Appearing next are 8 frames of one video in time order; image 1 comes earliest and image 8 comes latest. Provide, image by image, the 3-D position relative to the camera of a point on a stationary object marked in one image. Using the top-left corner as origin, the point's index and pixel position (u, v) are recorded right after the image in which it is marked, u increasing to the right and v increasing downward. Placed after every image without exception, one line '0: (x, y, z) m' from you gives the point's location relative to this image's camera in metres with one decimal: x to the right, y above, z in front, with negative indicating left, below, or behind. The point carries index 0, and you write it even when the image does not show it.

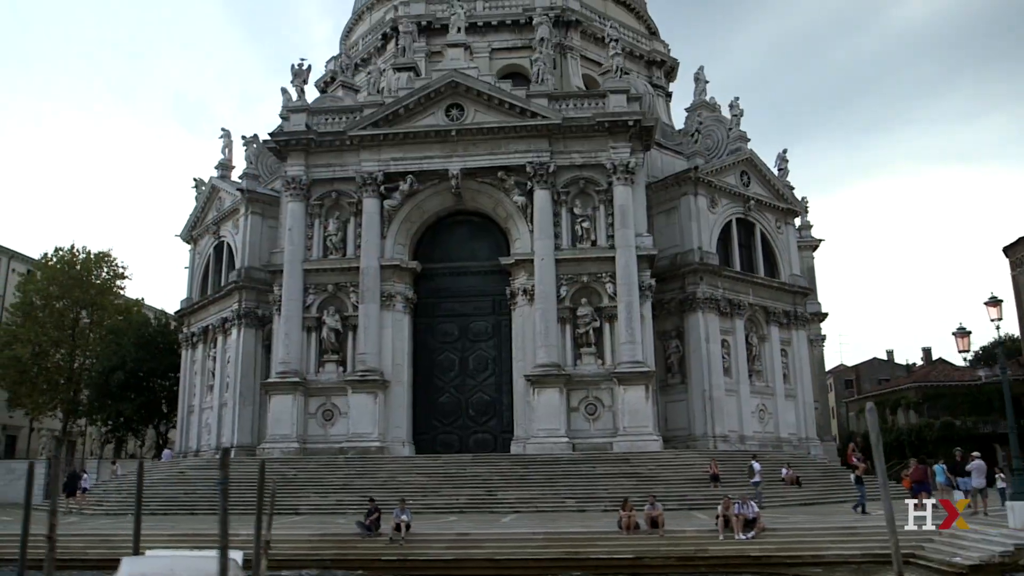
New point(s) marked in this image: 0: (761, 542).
0: (+4.1, -4.2, +13.3) m
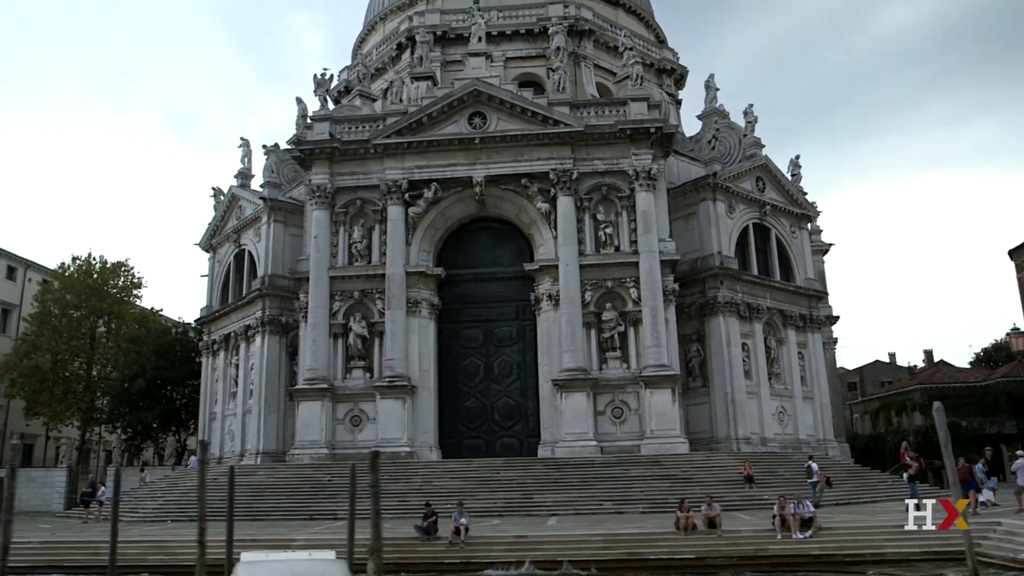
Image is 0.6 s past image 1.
0: (+5.2, -4.3, +13.7) m
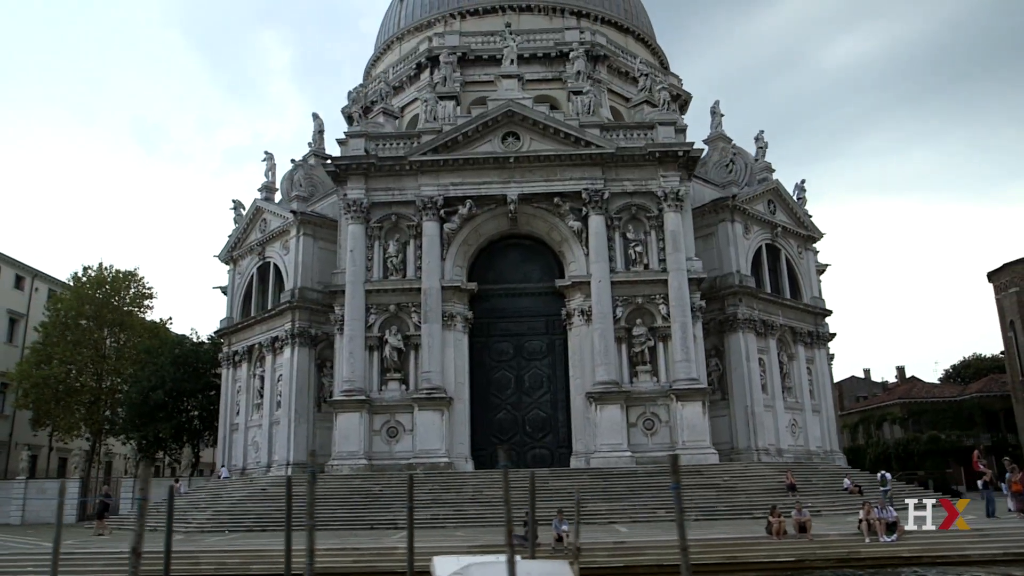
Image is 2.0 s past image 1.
0: (+7.2, -4.6, +14.9) m
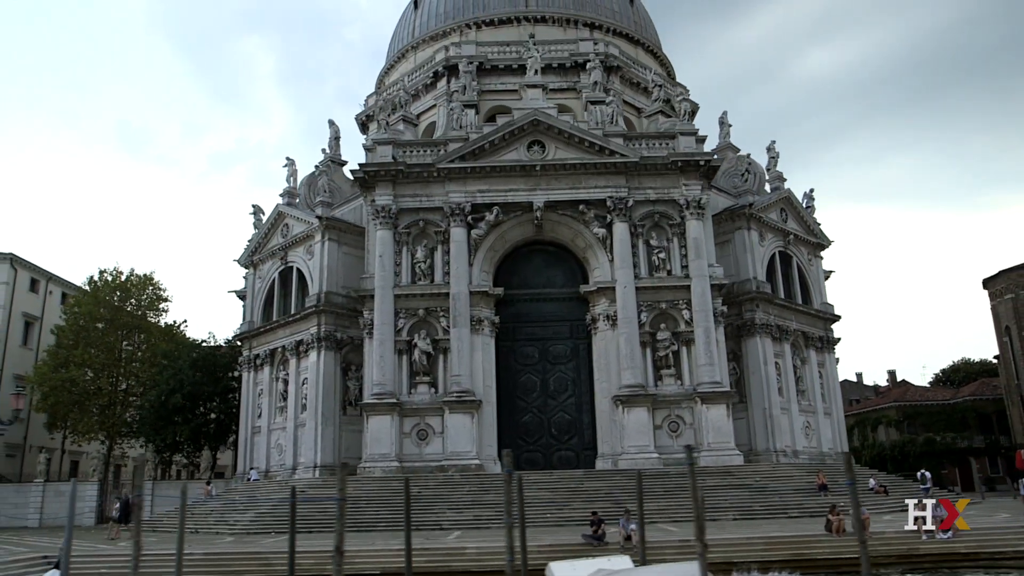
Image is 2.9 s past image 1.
0: (+8.6, -4.8, +15.7) m
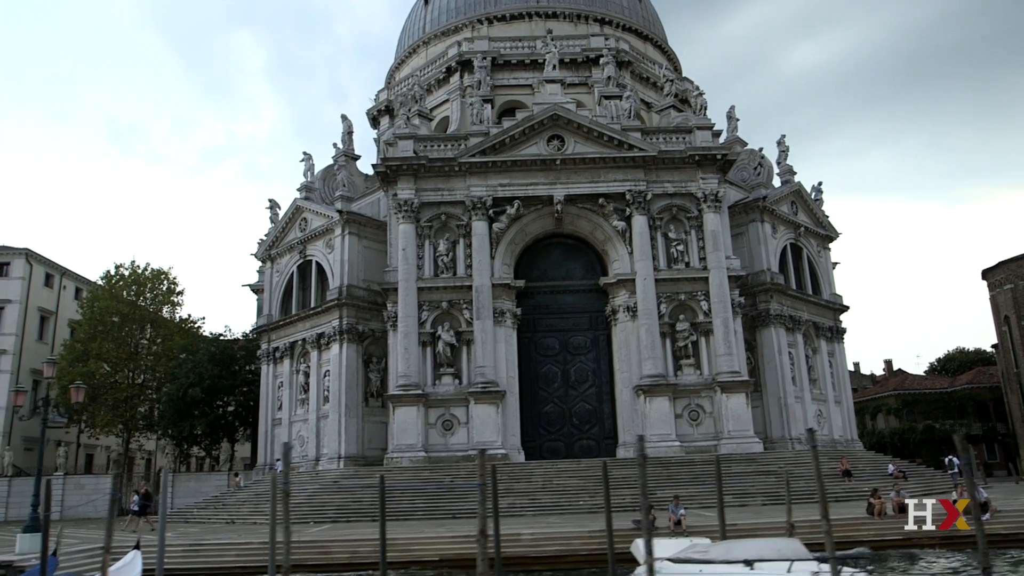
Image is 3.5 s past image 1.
0: (+9.7, -4.6, +16.4) m
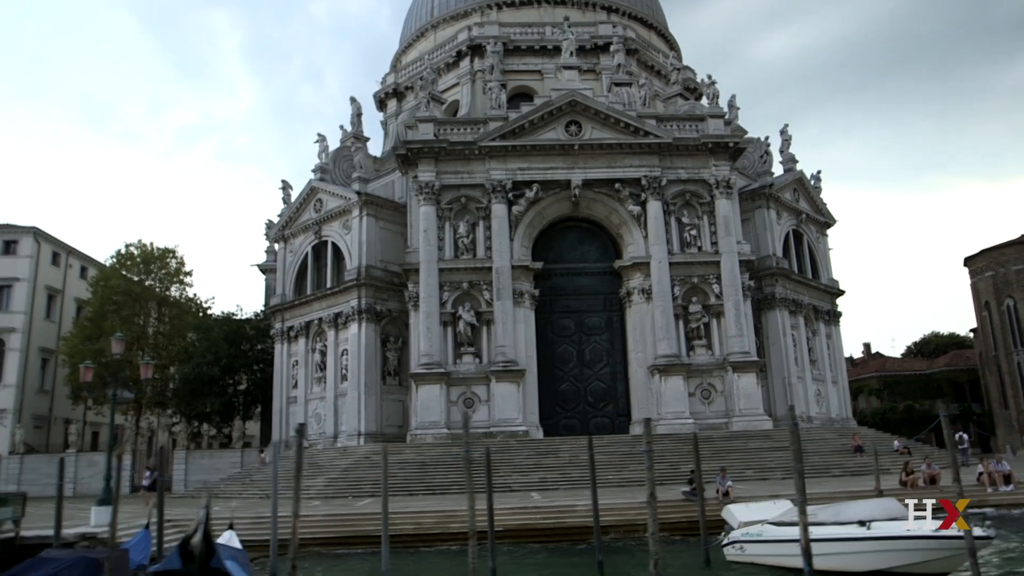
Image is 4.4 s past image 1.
0: (+10.9, -4.3, +17.7) m
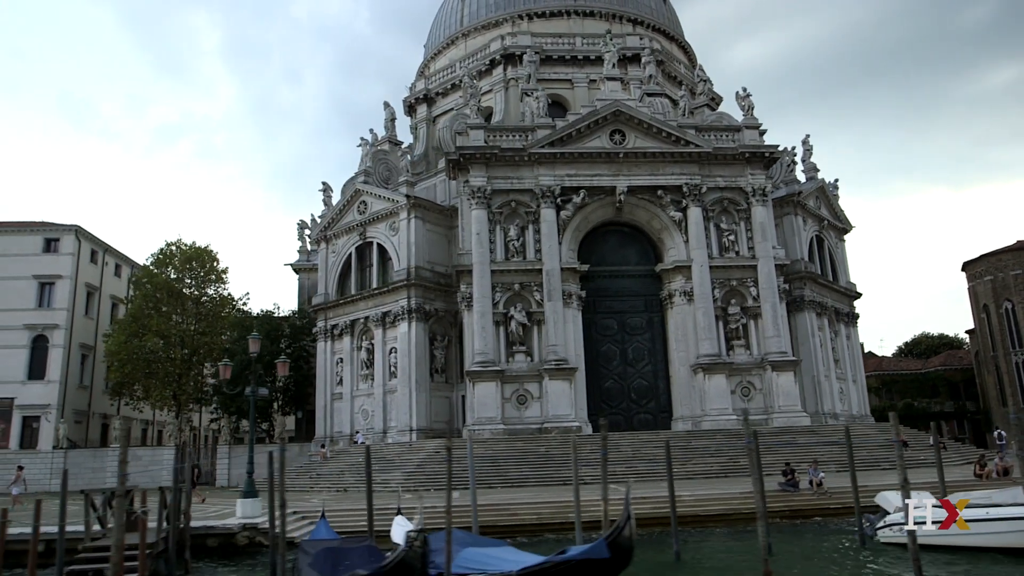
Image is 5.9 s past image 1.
0: (+13.5, -4.5, +19.5) m
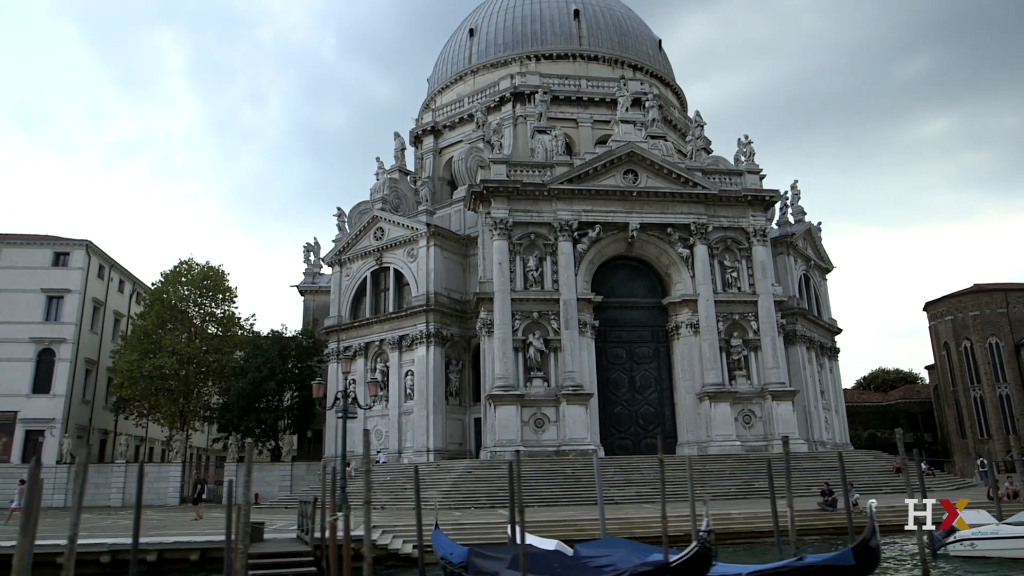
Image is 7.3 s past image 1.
0: (+15.1, -5.7, +21.9) m
